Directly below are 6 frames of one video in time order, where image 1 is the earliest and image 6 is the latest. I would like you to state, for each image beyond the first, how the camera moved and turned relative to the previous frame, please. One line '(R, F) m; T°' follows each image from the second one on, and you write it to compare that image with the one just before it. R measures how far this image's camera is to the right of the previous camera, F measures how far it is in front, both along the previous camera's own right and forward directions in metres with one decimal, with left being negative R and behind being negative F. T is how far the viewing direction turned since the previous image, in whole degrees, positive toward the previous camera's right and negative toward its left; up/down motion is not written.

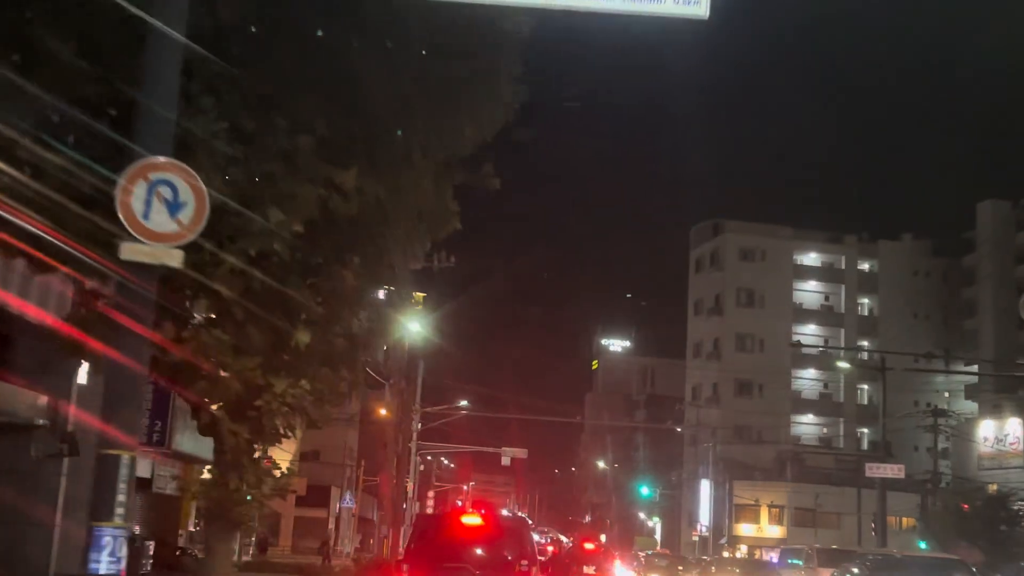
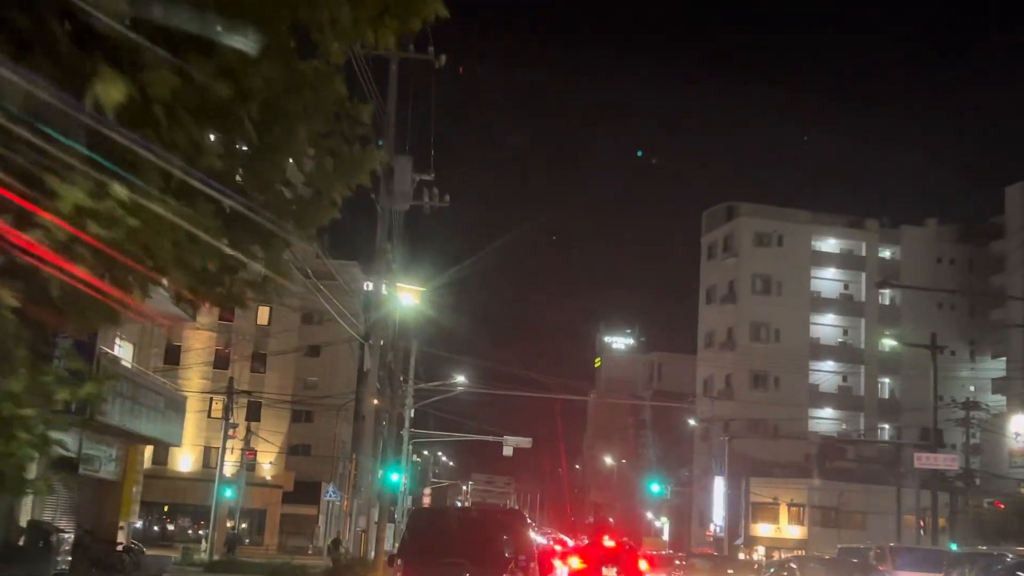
(-0.1, +3.6) m; 0°
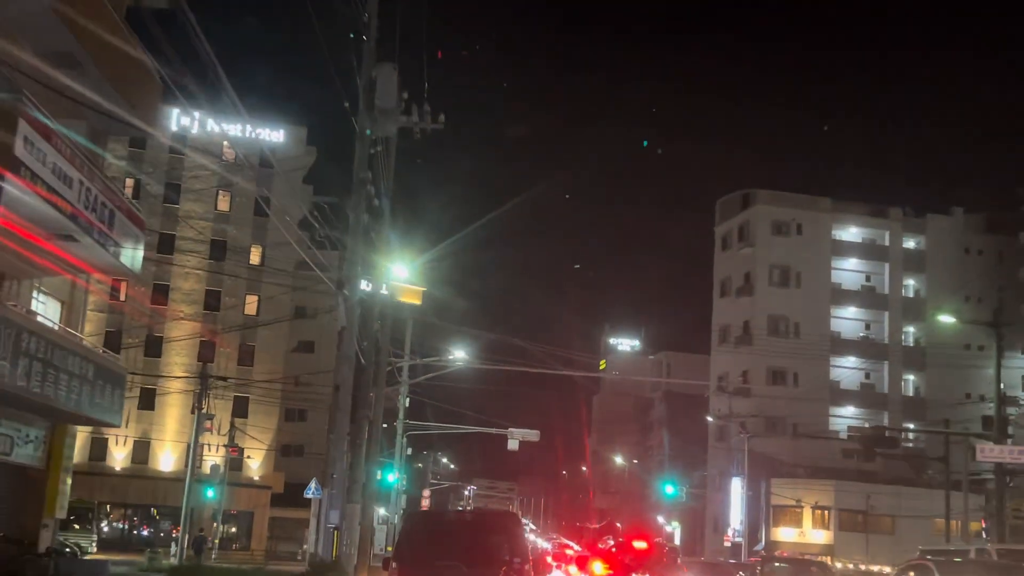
(-0.1, +3.4) m; 0°
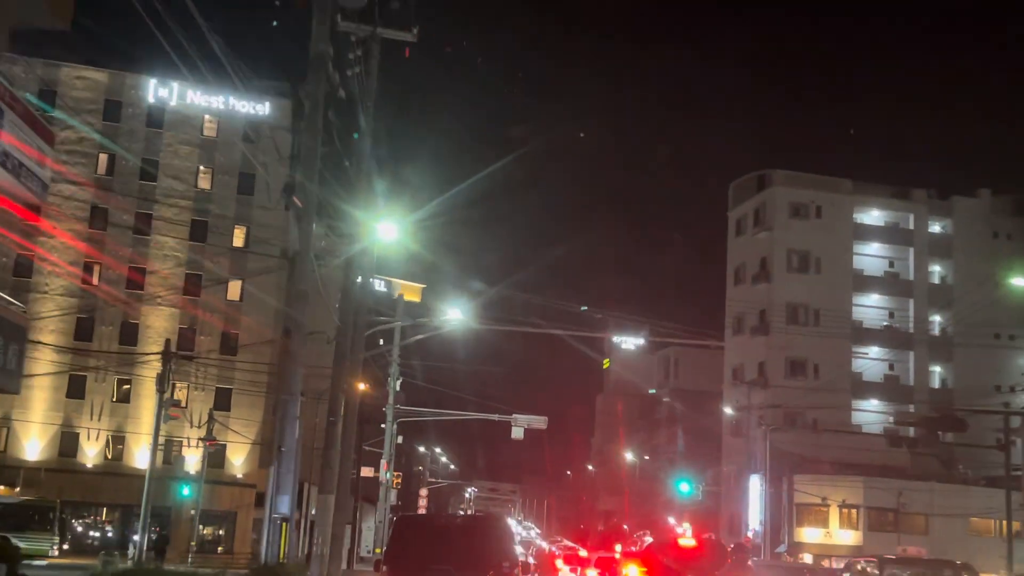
(-0.1, +3.5) m; 0°
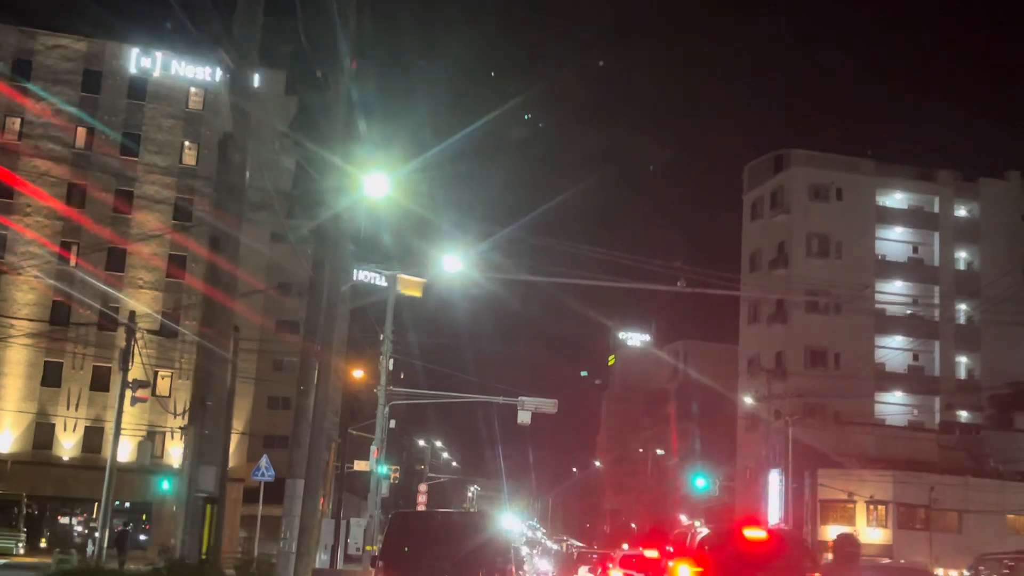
(-0.1, +2.9) m; 0°
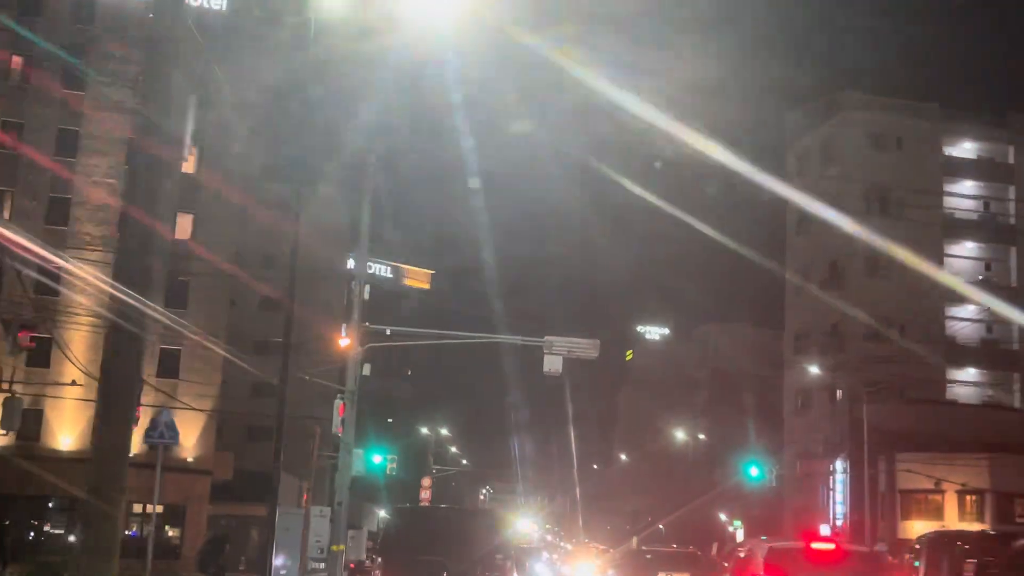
(-0.2, +6.9) m; -1°
